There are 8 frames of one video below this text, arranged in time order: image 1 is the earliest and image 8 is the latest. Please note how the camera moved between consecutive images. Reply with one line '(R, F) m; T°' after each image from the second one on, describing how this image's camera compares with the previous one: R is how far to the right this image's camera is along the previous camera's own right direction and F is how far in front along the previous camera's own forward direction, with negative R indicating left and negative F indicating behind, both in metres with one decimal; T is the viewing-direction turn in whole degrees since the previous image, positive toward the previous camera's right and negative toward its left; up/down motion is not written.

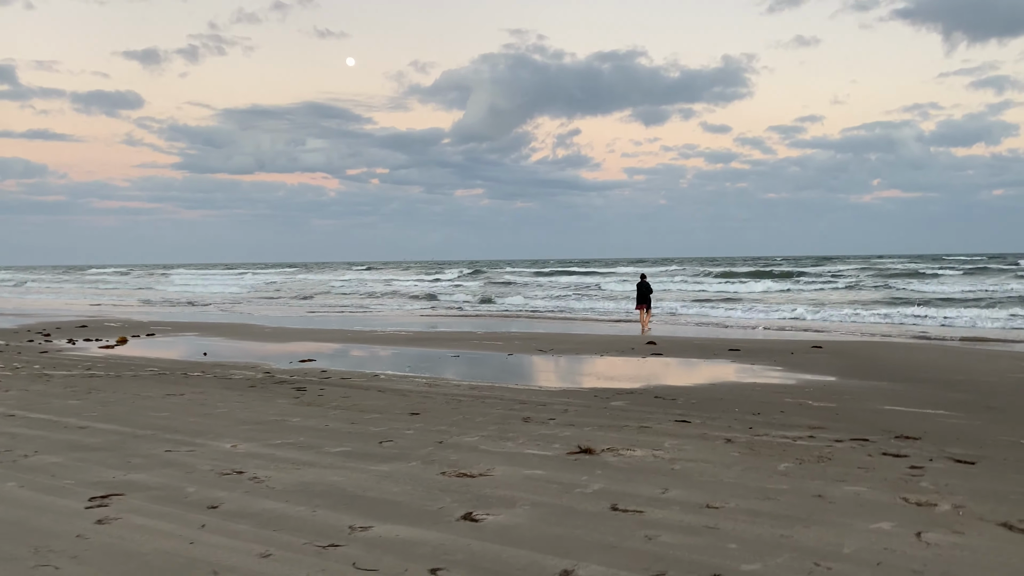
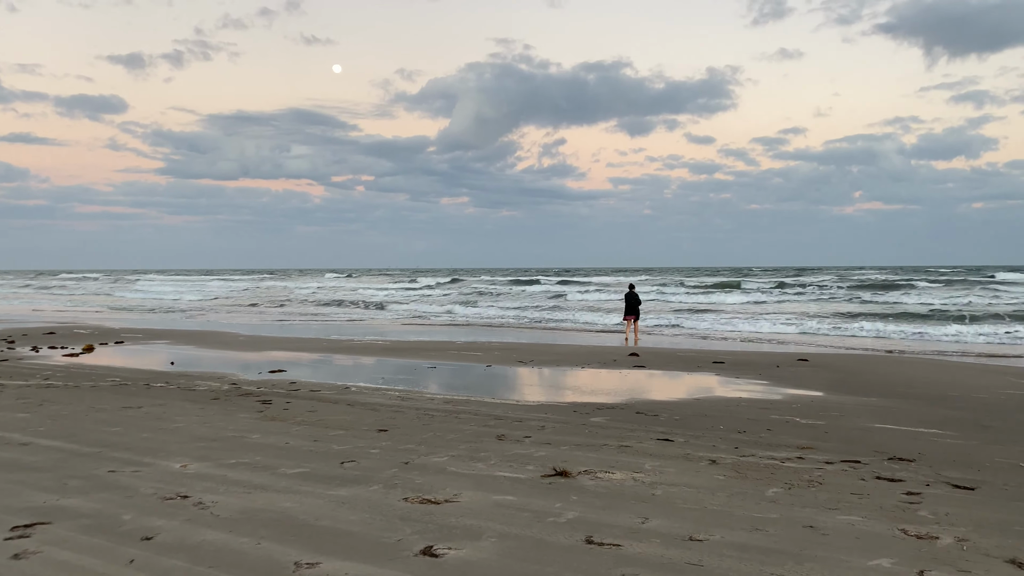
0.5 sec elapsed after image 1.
(+0.1, +0.3) m; +1°
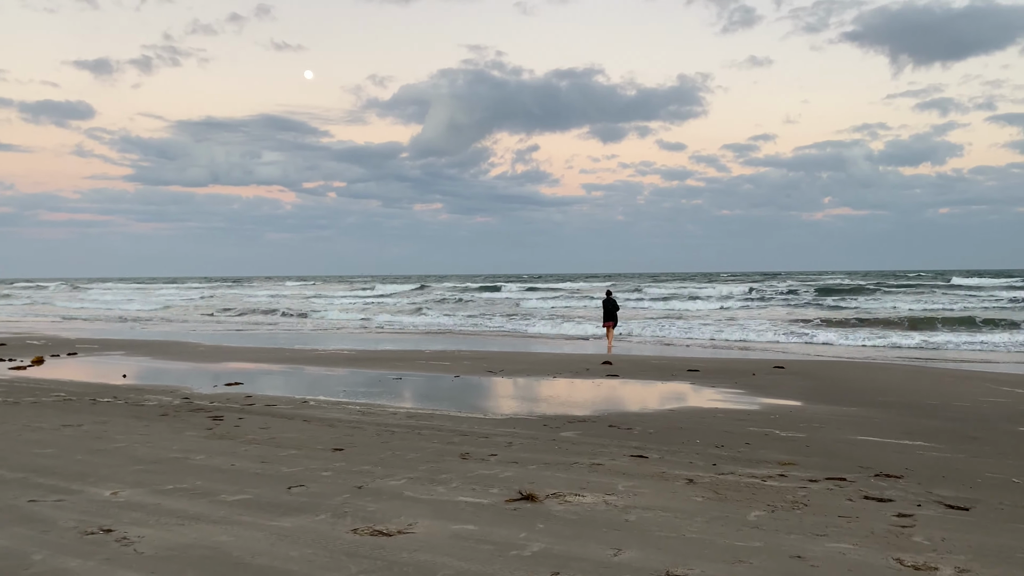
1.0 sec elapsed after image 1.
(+0.1, +0.3) m; +2°
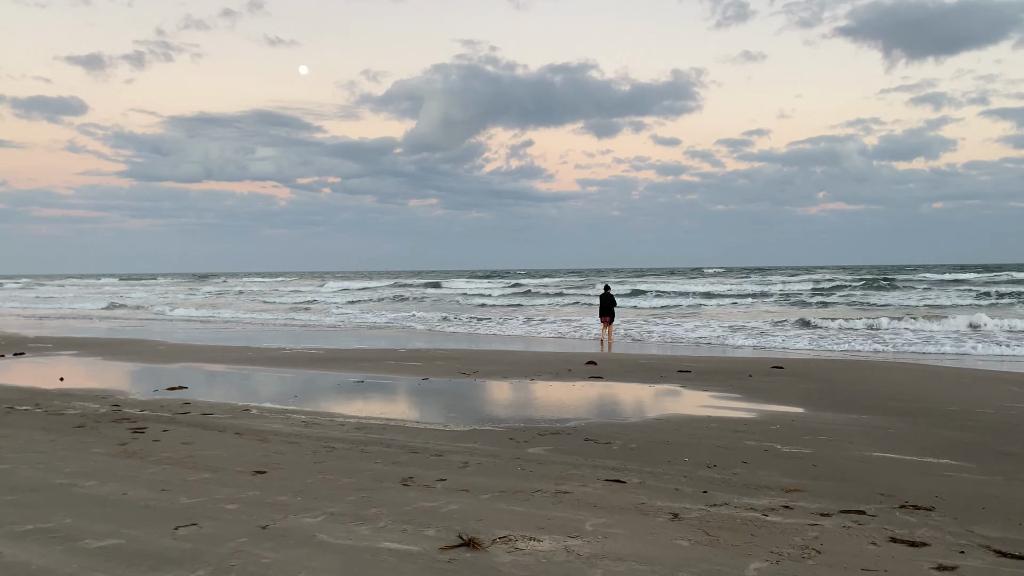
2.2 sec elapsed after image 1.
(+0.2, +0.8) m; 0°
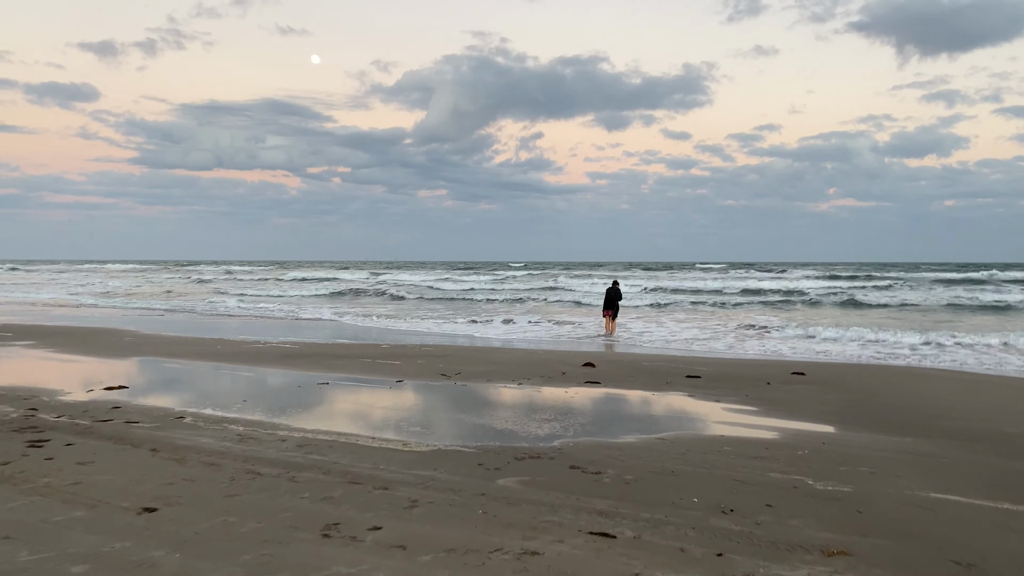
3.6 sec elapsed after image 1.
(+0.2, +0.9) m; -1°
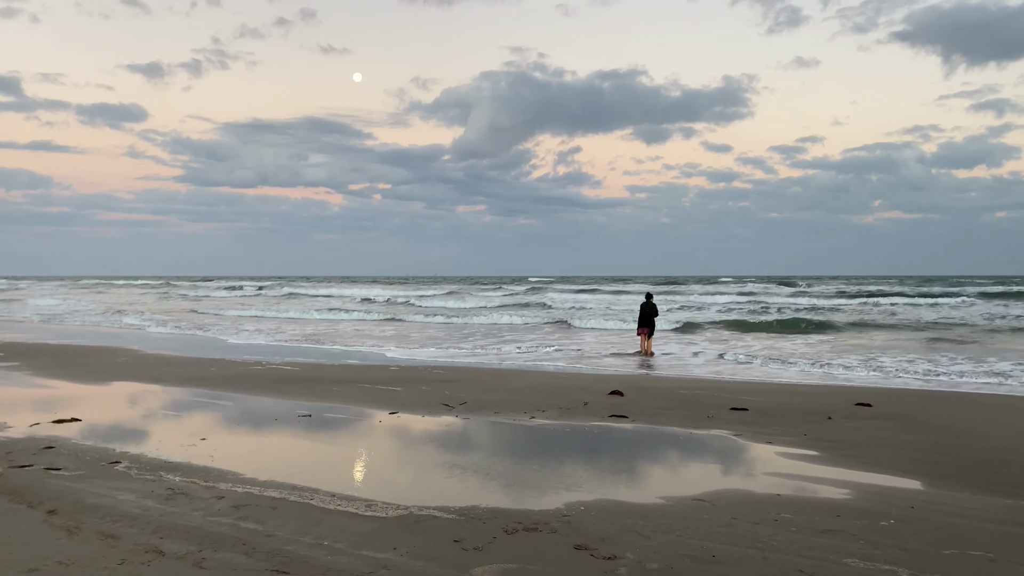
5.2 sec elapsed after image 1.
(+0.2, +1.0) m; -3°
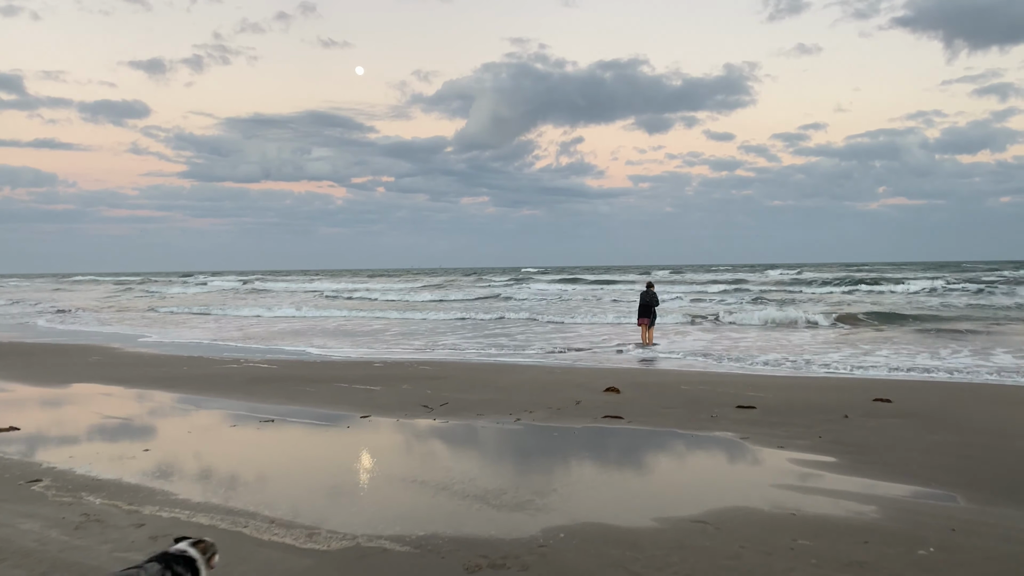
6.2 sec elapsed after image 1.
(+0.1, +0.6) m; 0°
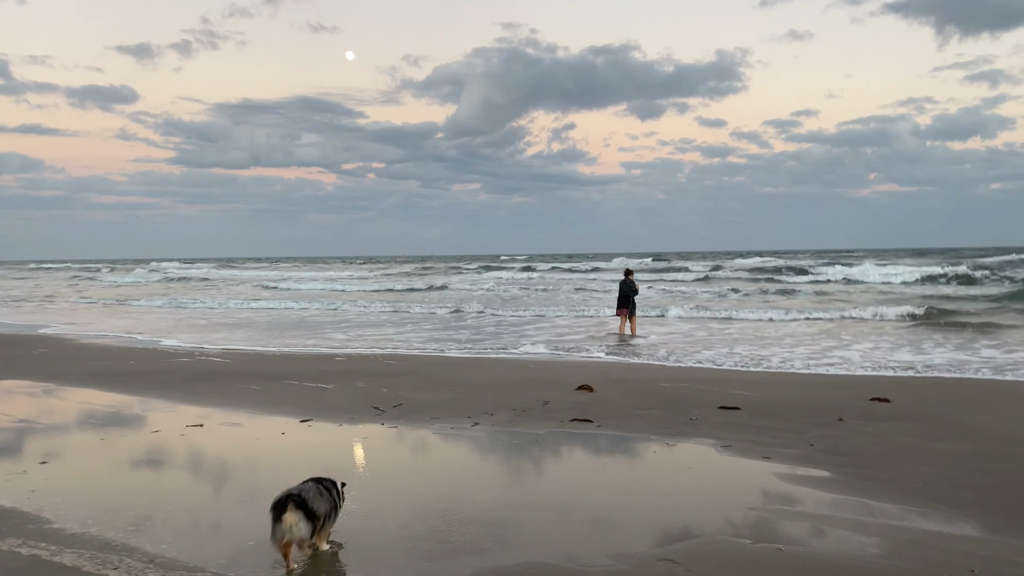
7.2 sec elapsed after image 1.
(+0.2, +0.6) m; +1°
